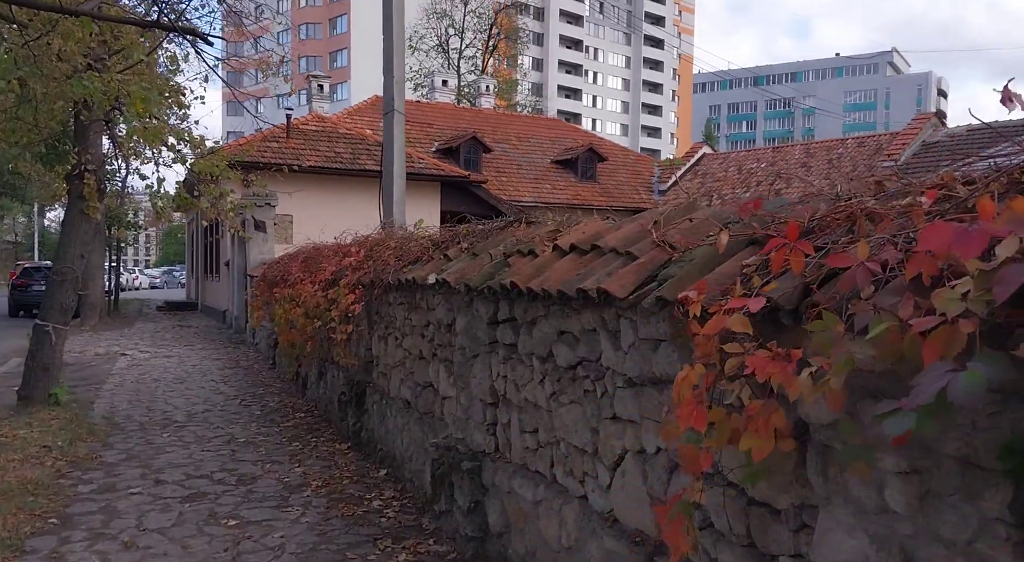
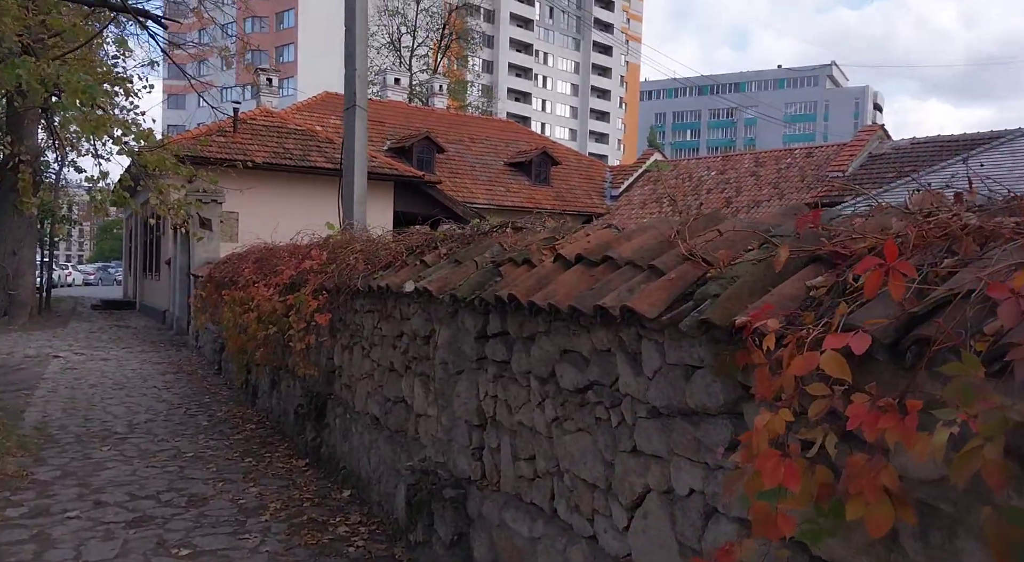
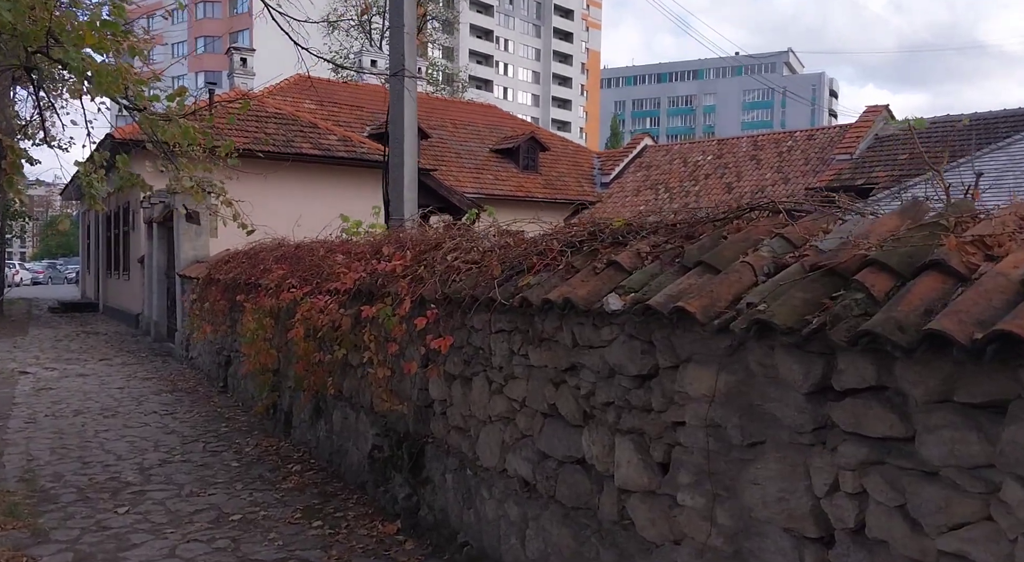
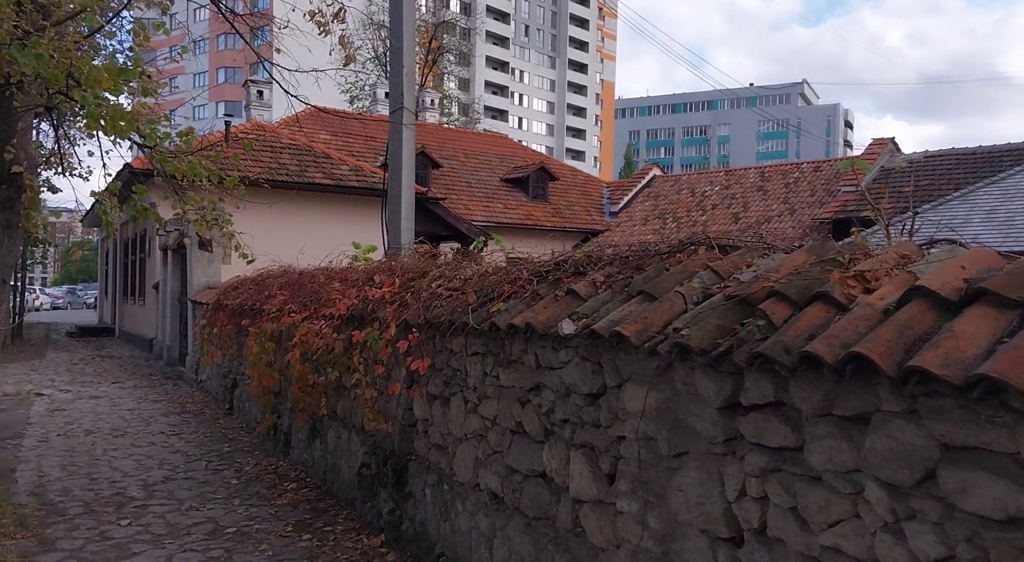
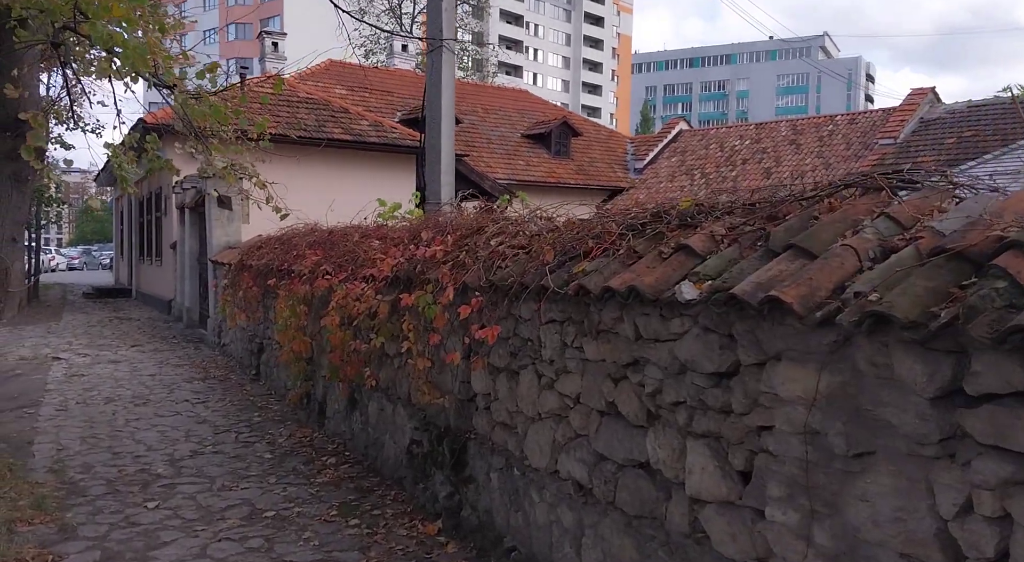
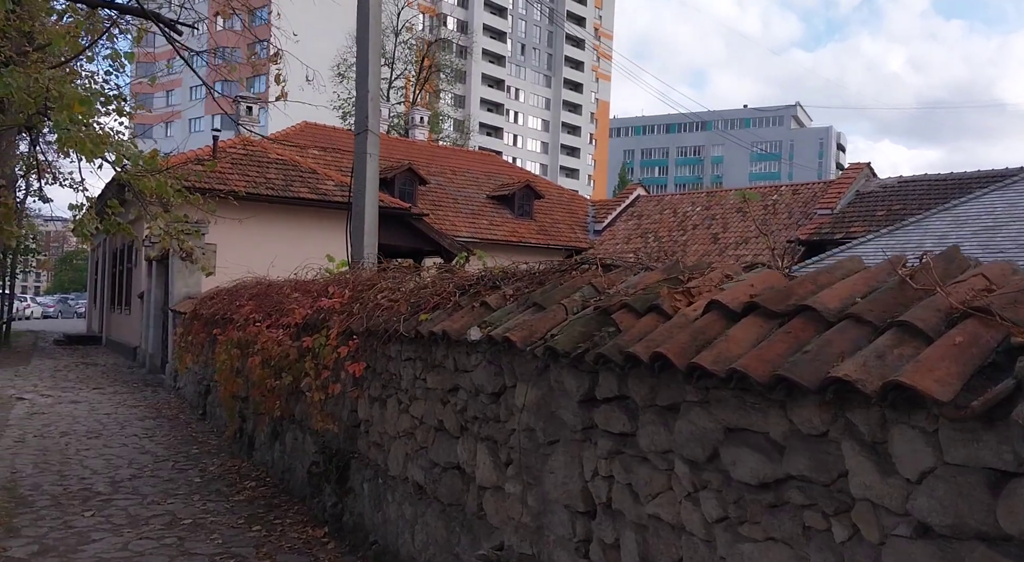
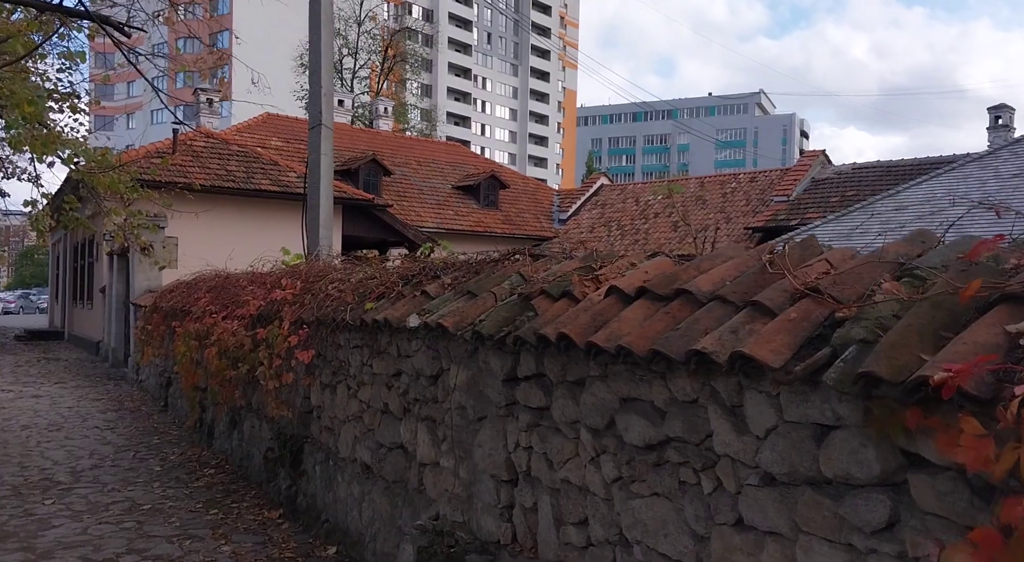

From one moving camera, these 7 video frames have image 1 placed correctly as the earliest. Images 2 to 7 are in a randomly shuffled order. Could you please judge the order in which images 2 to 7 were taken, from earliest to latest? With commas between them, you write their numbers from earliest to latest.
2, 7, 6, 4, 3, 5
